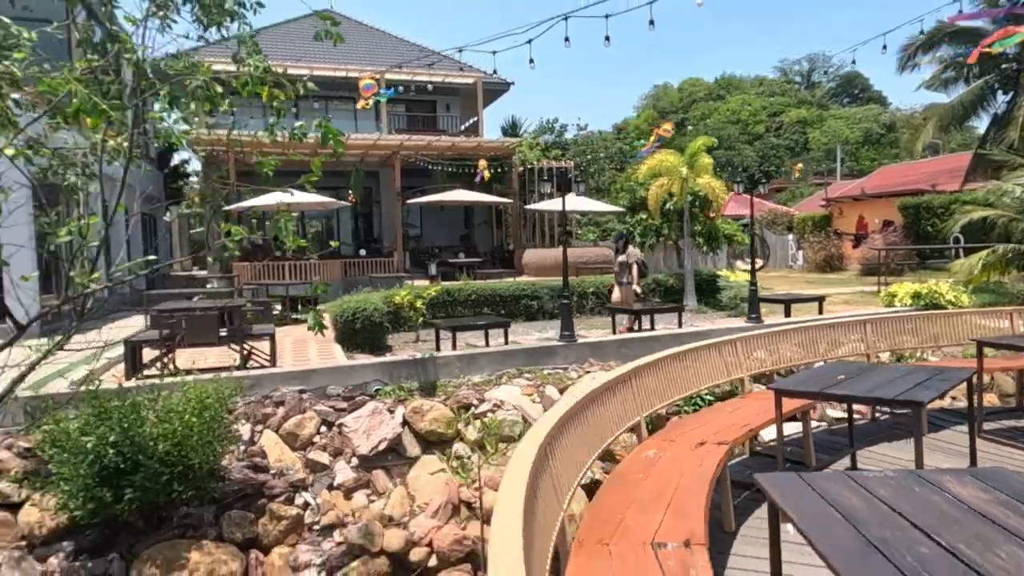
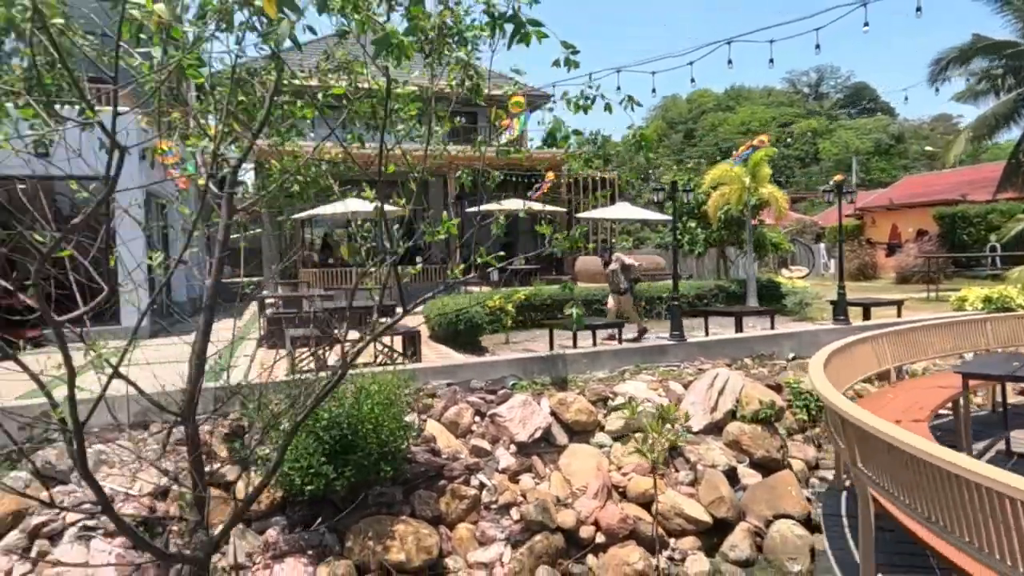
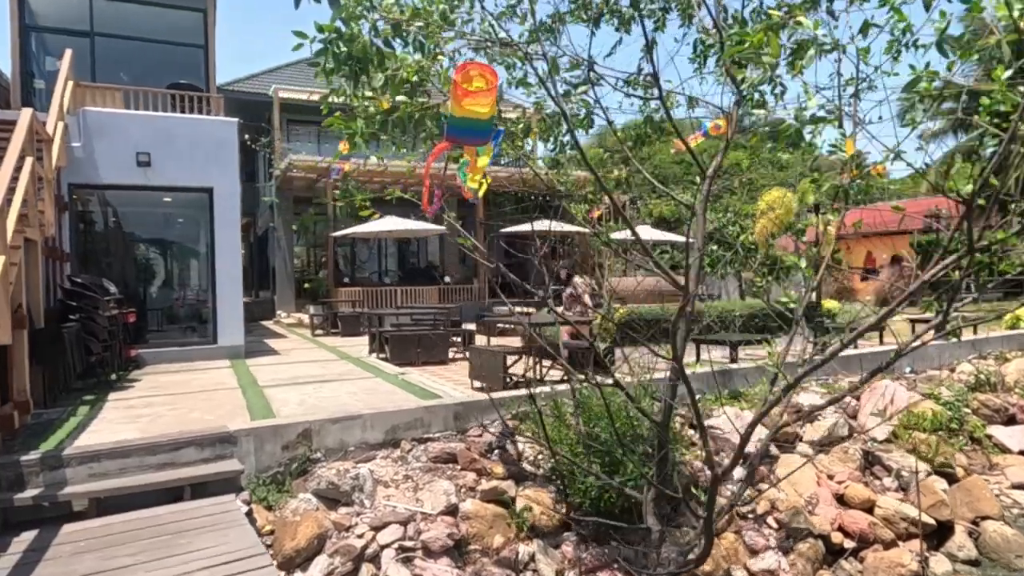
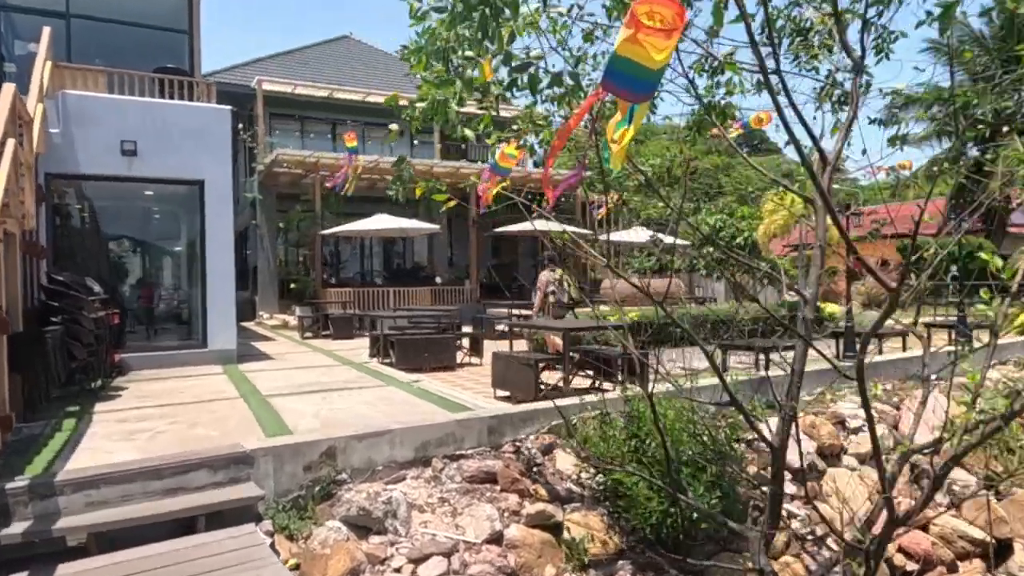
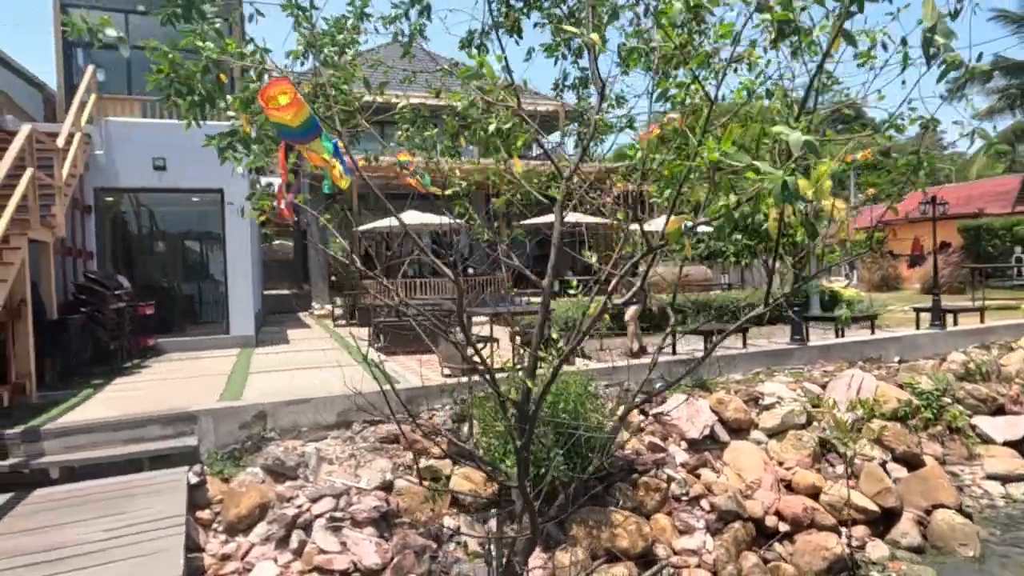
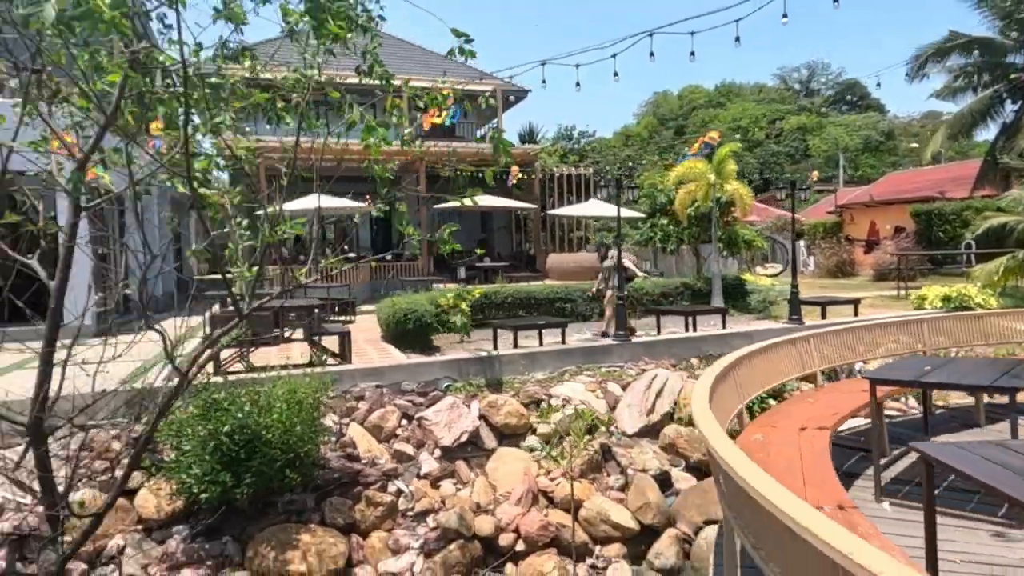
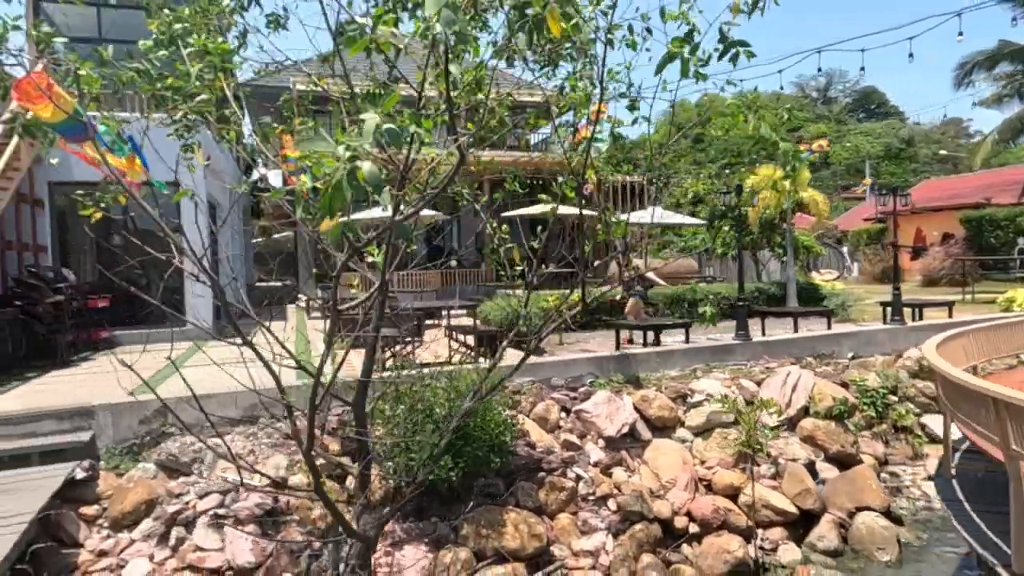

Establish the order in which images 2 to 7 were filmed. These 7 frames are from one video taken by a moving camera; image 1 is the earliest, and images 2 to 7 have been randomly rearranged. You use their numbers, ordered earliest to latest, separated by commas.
6, 2, 7, 5, 3, 4
